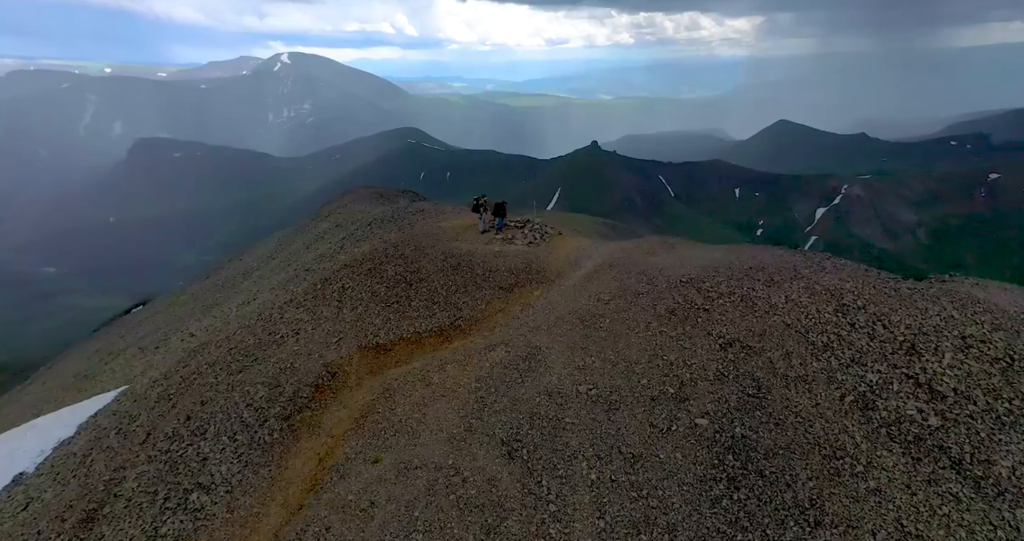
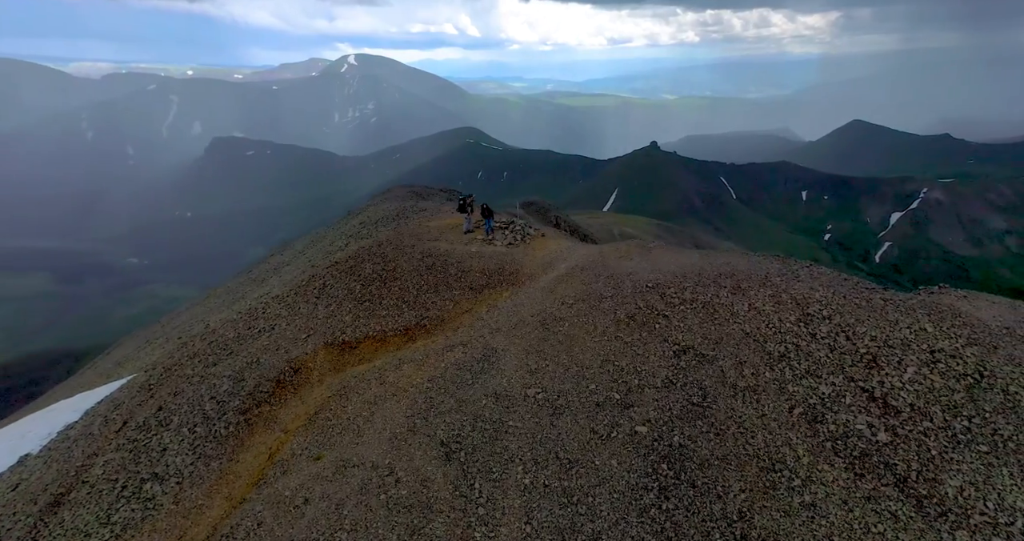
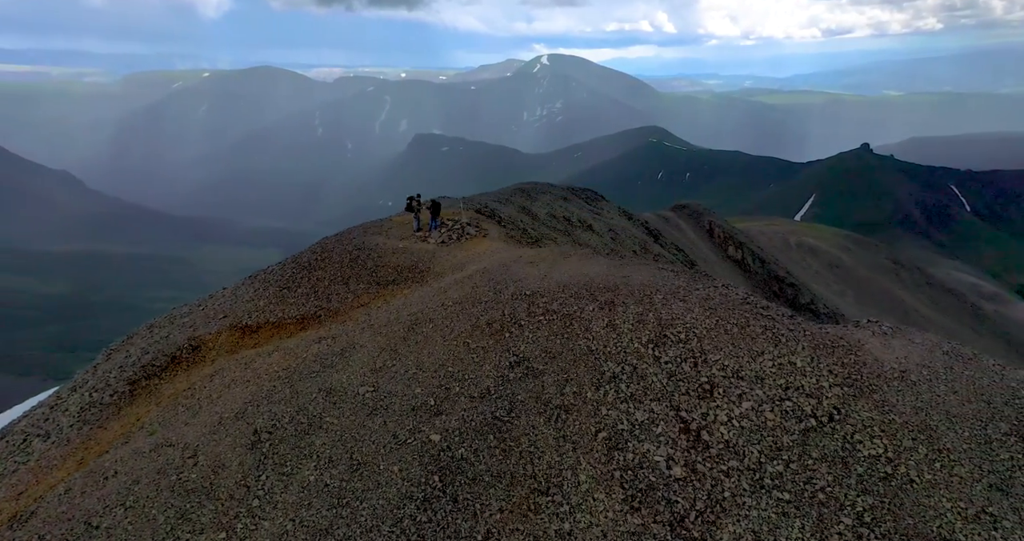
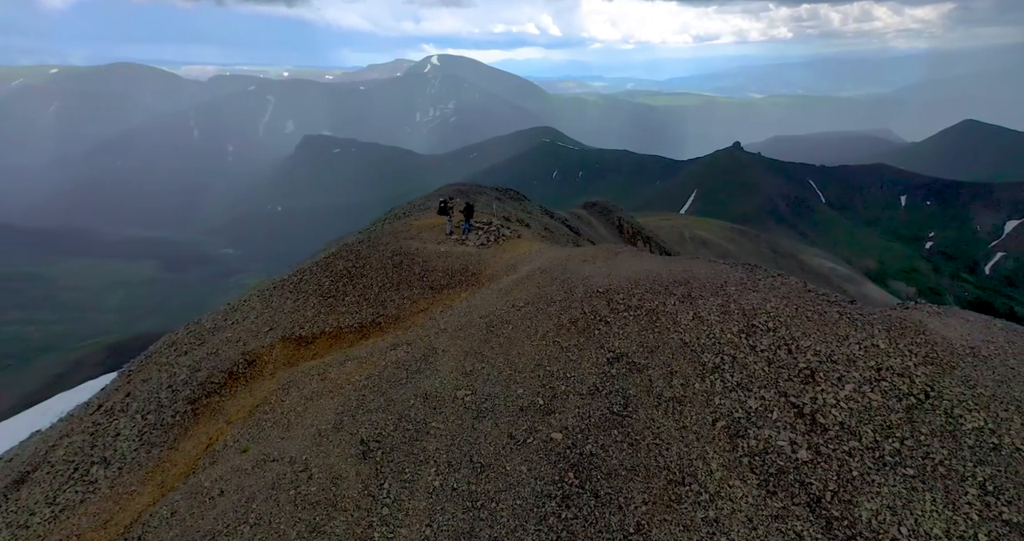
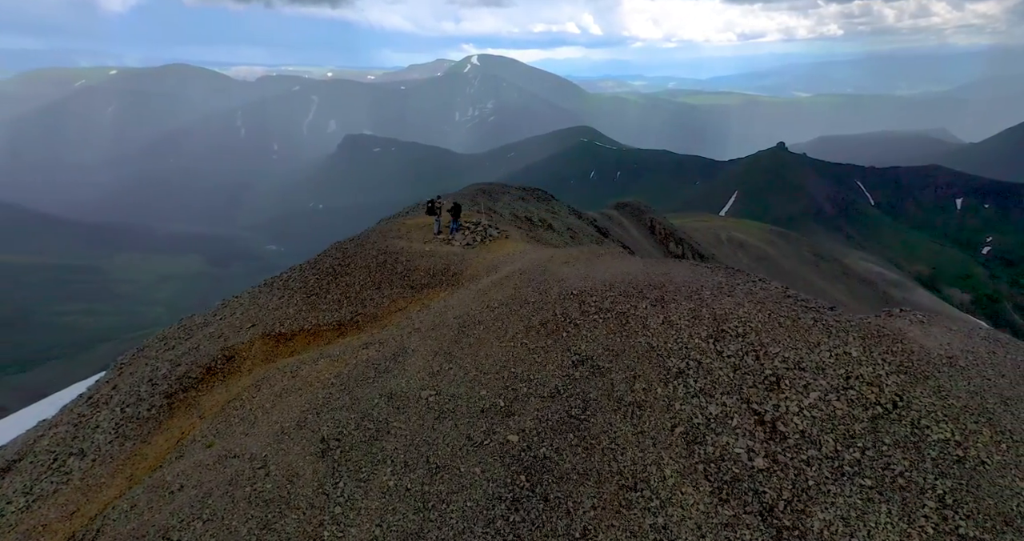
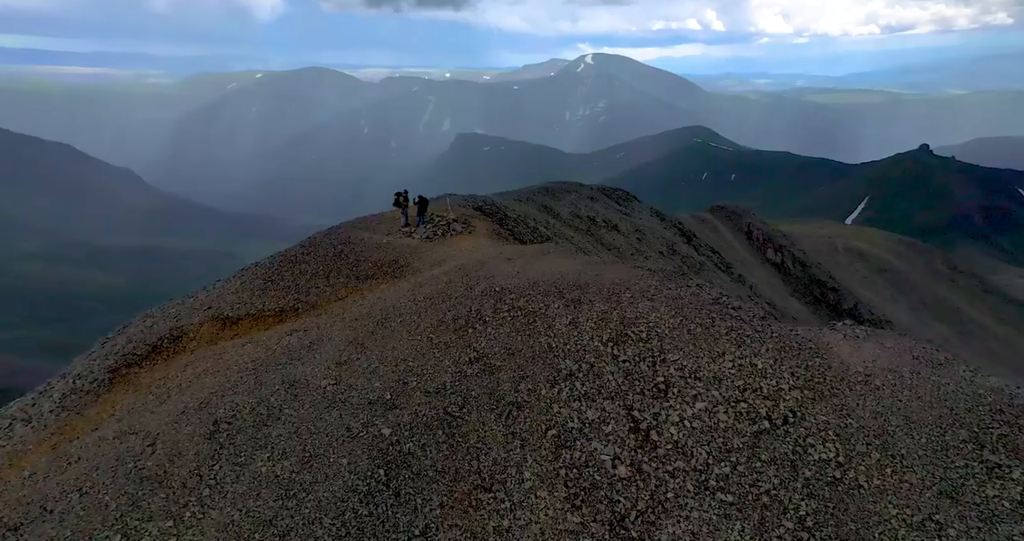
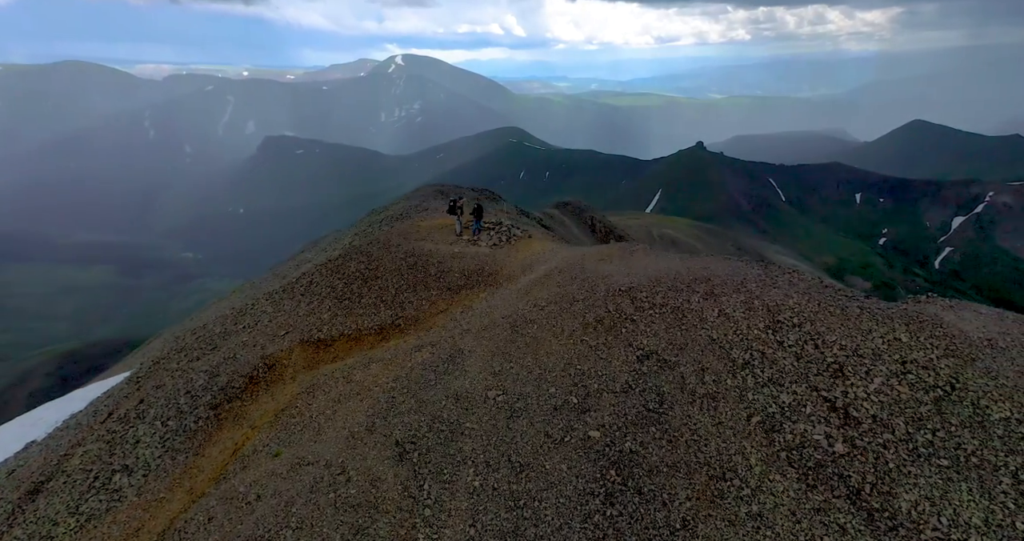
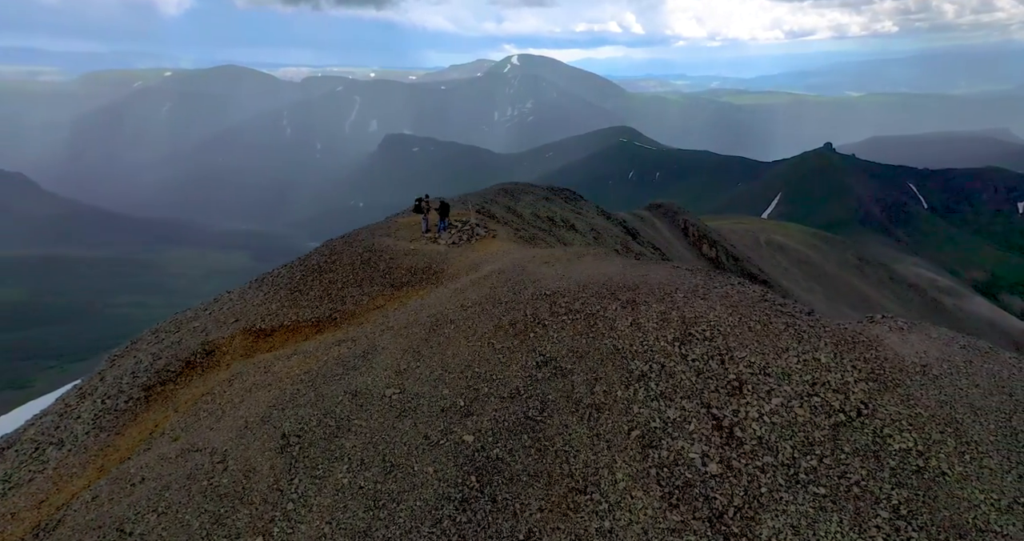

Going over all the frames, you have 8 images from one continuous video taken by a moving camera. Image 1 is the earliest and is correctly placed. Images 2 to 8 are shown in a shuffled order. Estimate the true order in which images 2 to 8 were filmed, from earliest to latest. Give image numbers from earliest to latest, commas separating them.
2, 7, 4, 5, 8, 3, 6
